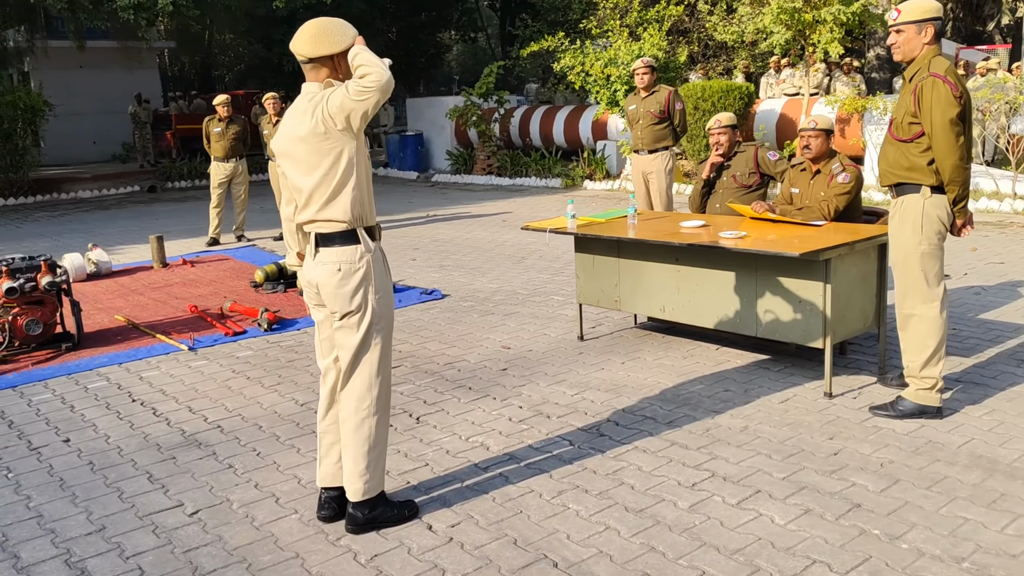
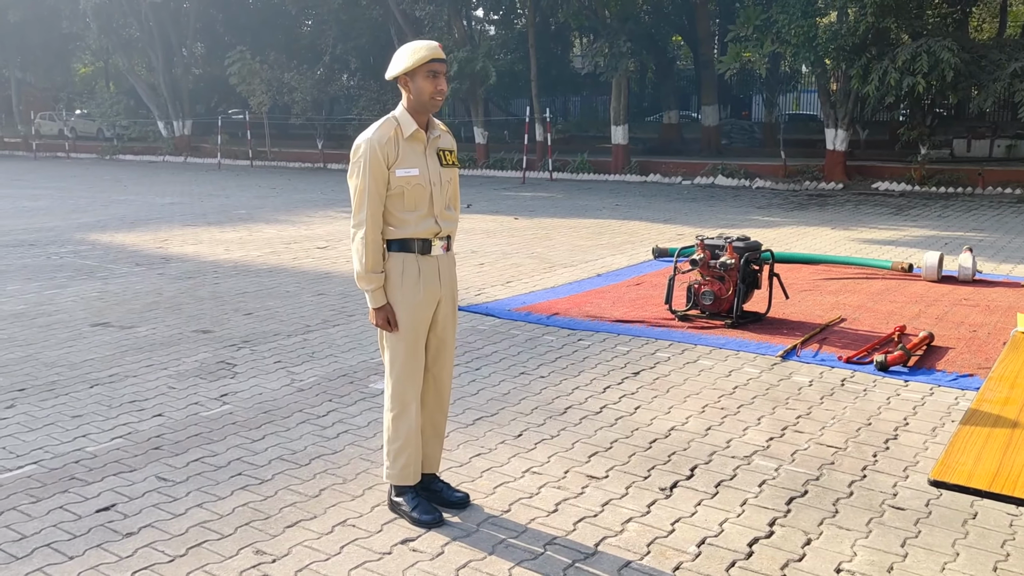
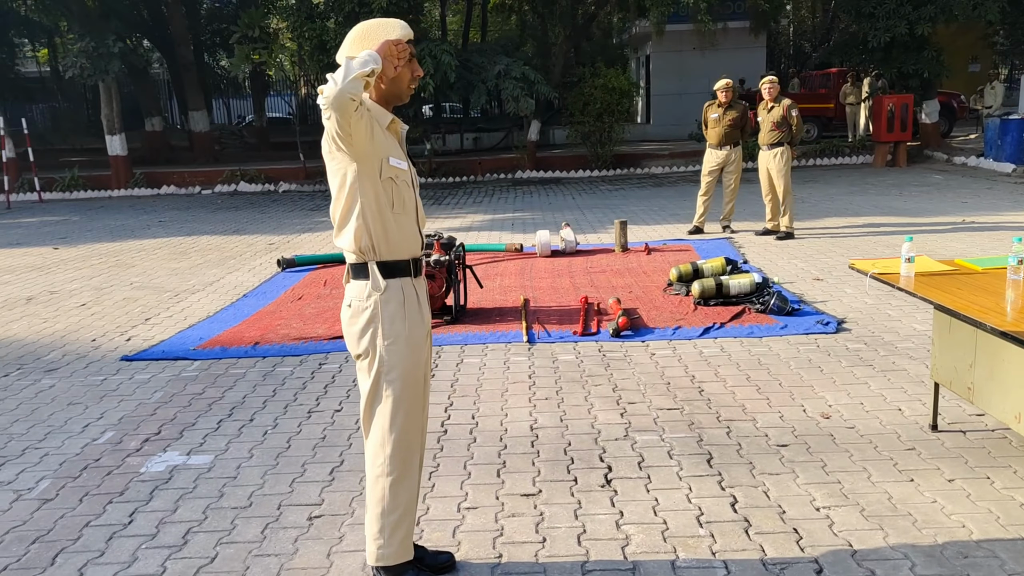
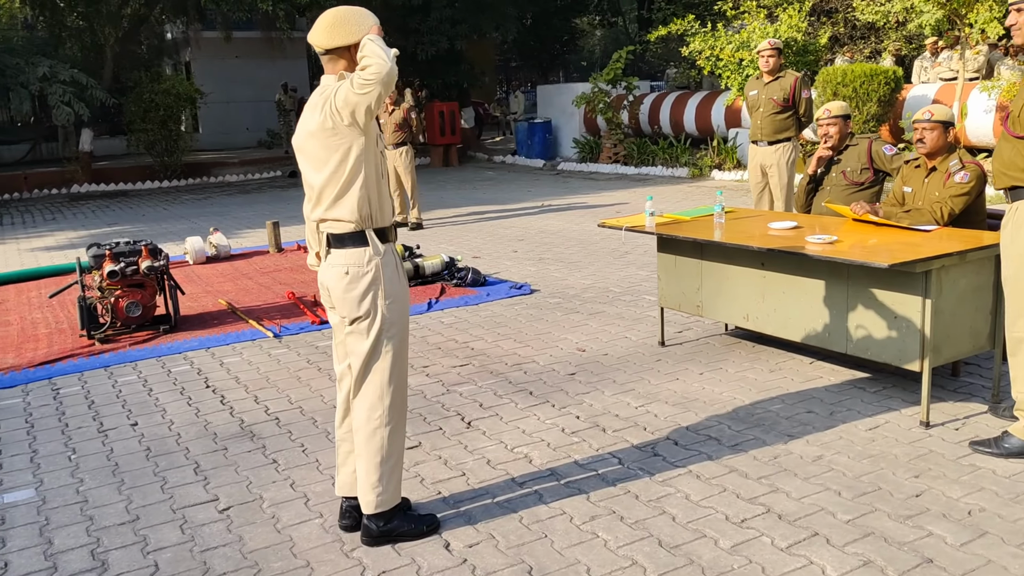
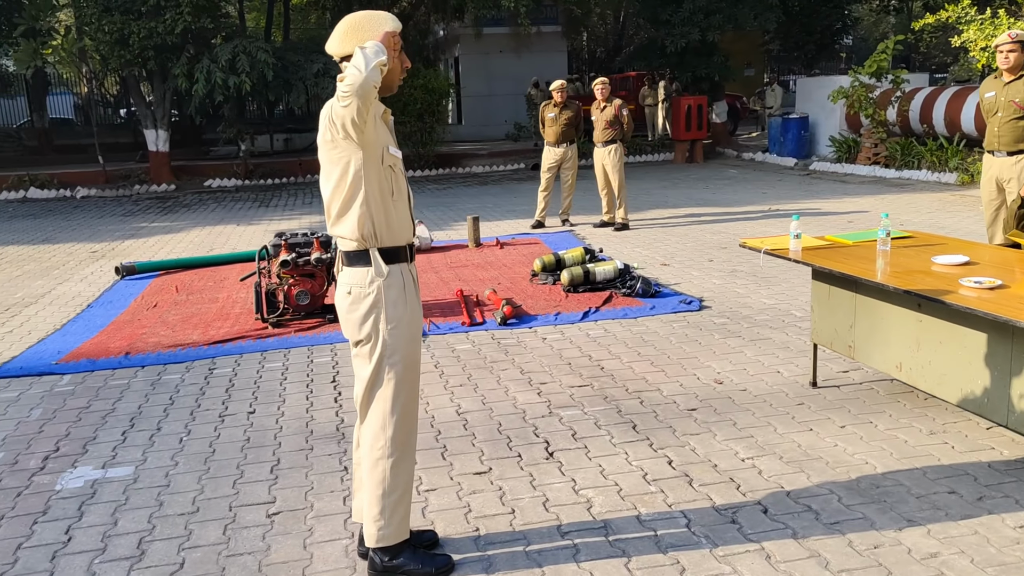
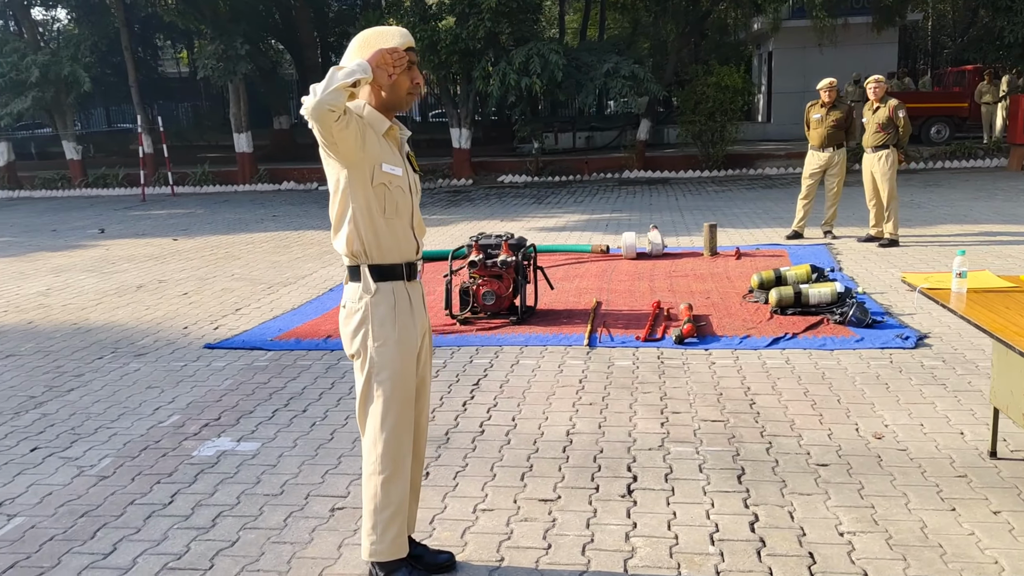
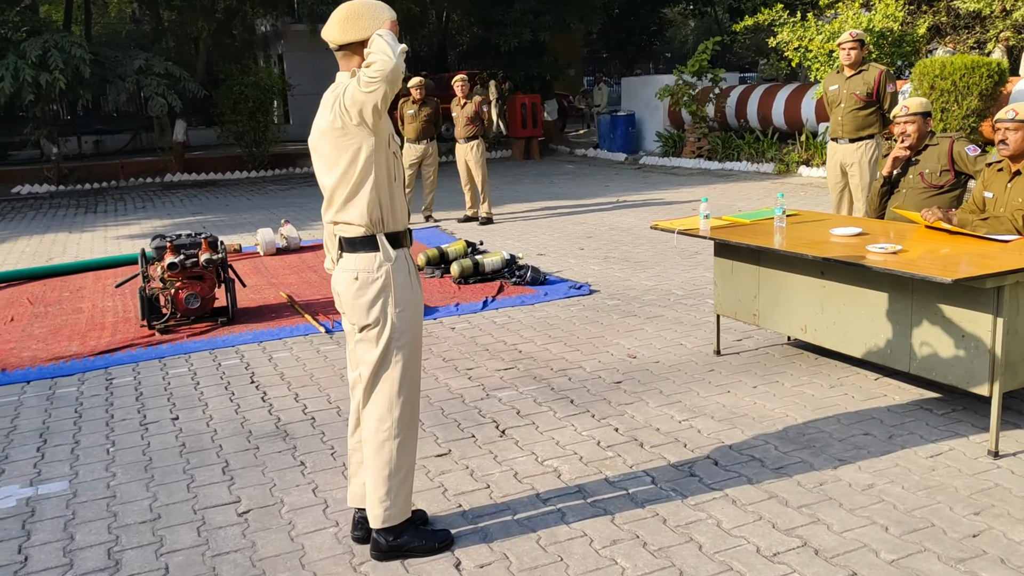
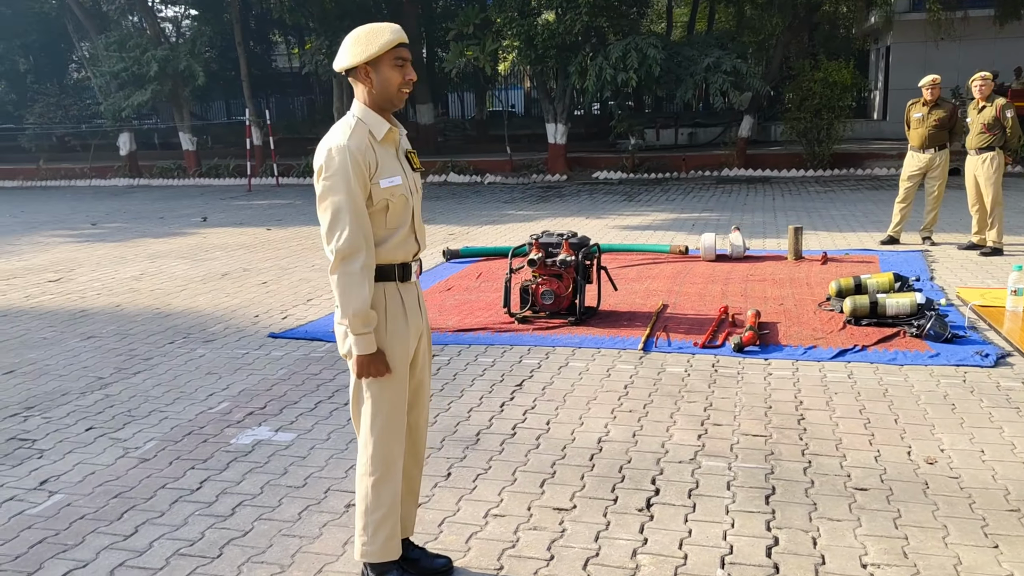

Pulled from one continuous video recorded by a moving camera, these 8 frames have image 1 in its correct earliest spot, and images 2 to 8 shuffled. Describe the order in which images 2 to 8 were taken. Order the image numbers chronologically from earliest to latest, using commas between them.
4, 7, 5, 3, 6, 8, 2
